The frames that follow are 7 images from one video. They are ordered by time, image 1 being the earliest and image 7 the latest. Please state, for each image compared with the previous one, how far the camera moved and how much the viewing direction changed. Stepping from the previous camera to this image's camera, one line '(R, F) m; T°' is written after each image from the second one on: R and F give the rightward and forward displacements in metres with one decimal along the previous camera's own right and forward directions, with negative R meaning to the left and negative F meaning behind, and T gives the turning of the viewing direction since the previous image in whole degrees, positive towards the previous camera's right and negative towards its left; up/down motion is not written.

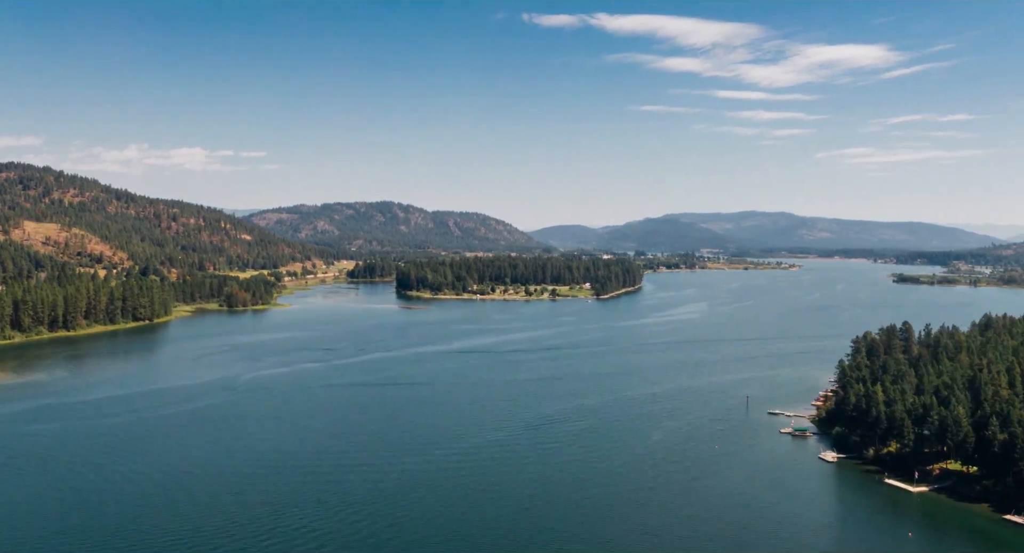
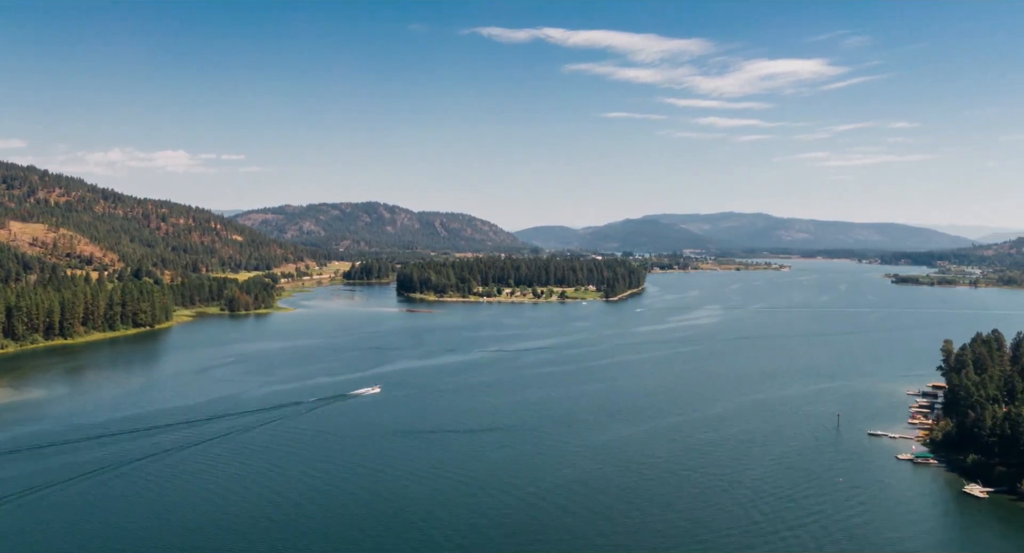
(-2.6, +3.1) m; +1°
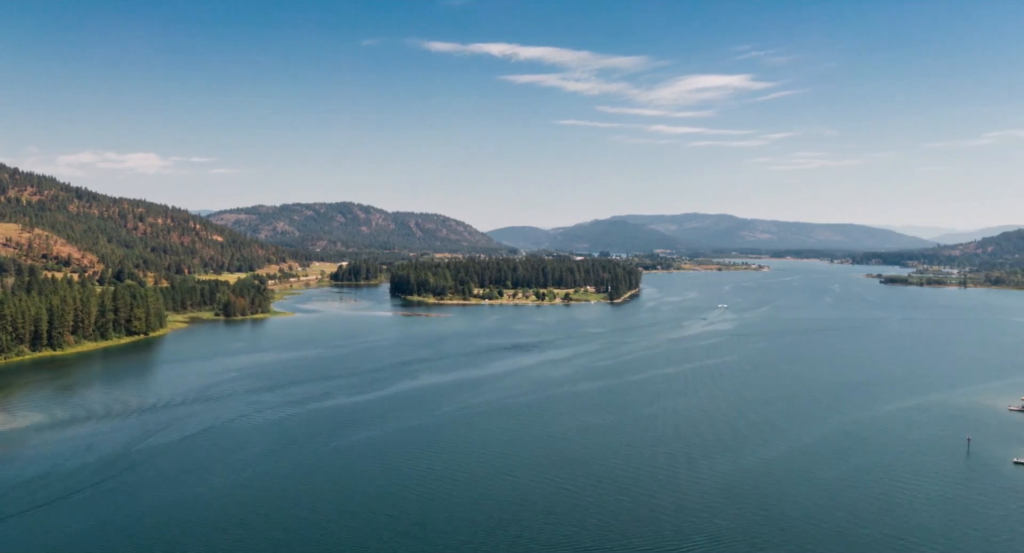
(-3.2, +3.5) m; +2°
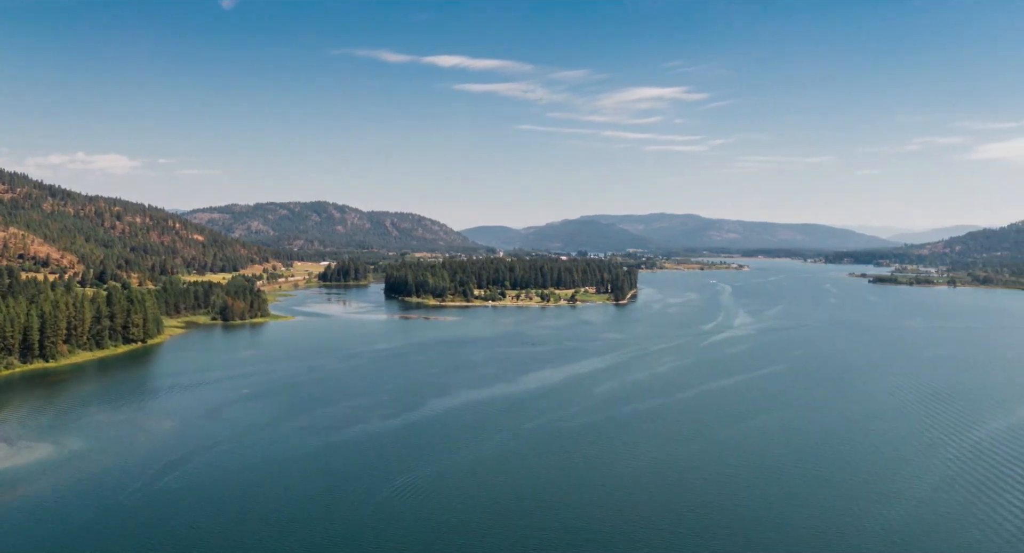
(-3.2, +3.4) m; +2°
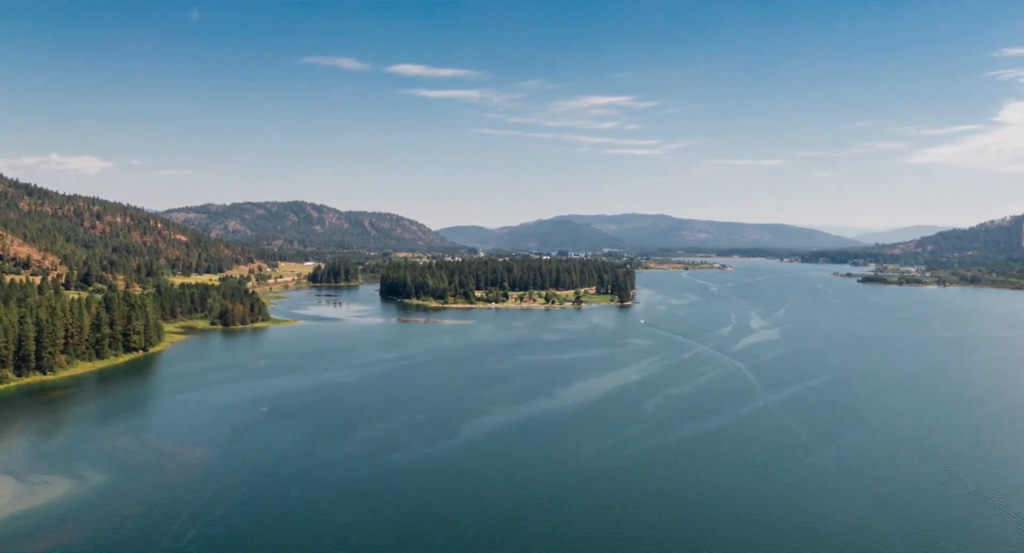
(-2.8, +2.8) m; +1°
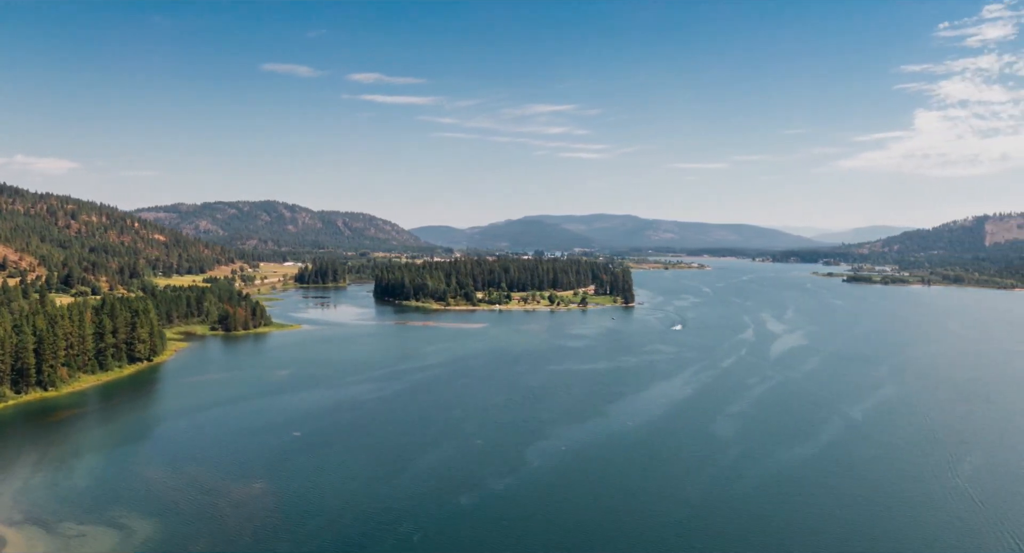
(-3.3, +3.0) m; +2°
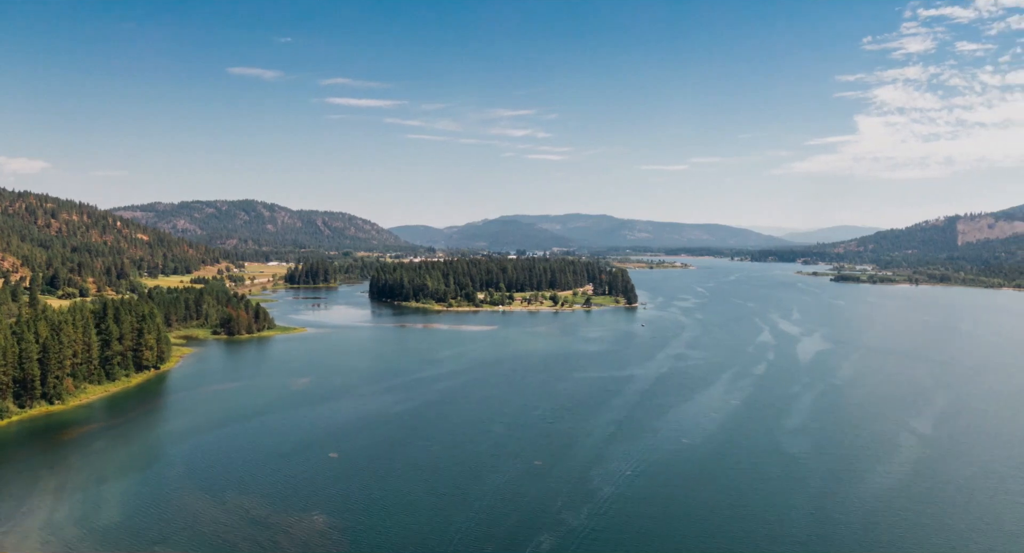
(-2.5, +2.1) m; +1°
